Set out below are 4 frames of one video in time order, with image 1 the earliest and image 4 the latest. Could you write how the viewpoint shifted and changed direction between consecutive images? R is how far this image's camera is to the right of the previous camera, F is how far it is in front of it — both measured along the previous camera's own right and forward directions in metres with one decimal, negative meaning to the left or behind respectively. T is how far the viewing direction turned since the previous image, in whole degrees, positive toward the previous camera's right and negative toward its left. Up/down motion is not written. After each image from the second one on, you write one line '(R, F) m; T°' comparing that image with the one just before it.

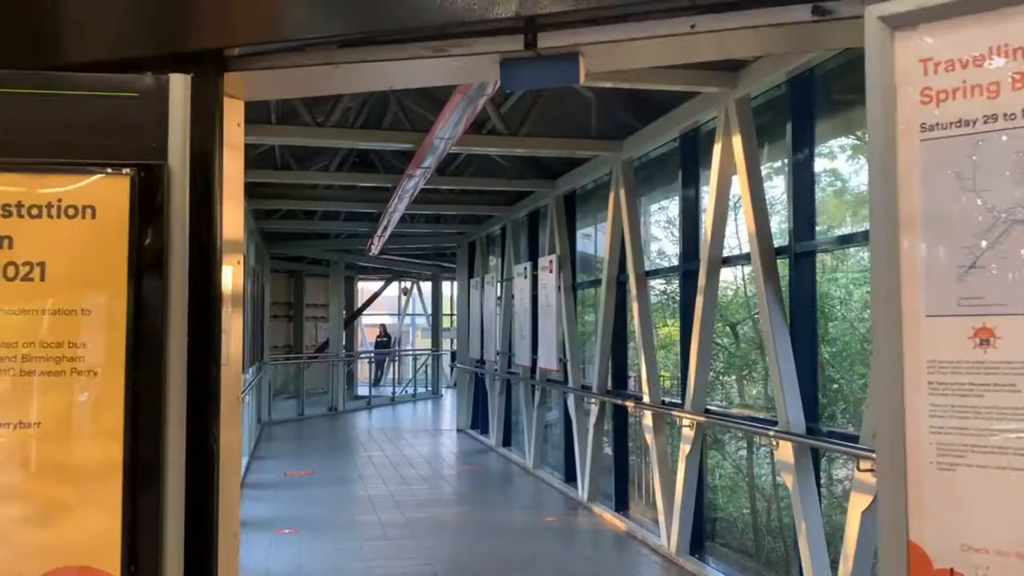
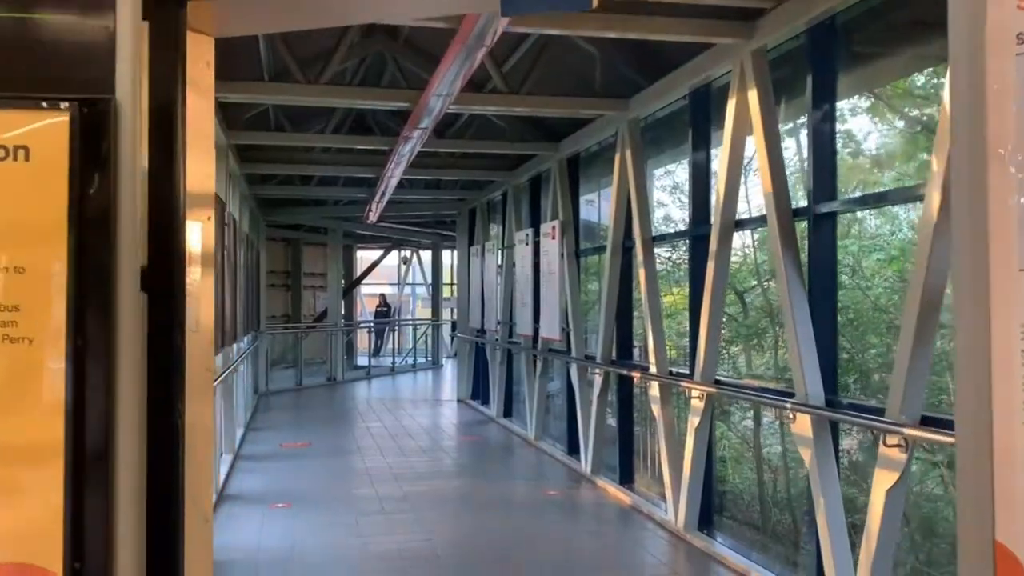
(0.0, +0.3) m; 0°
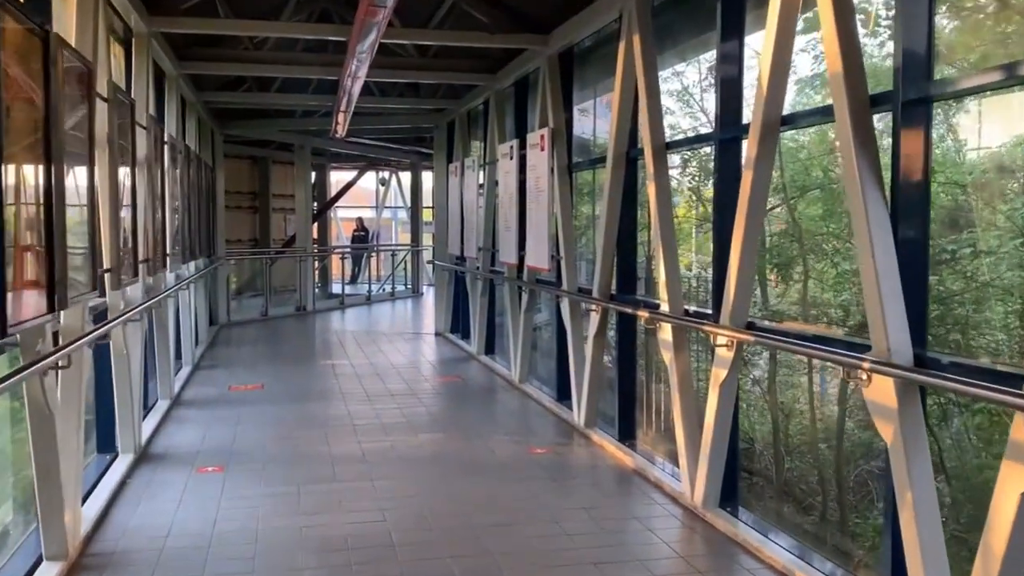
(0.0, +1.1) m; +1°
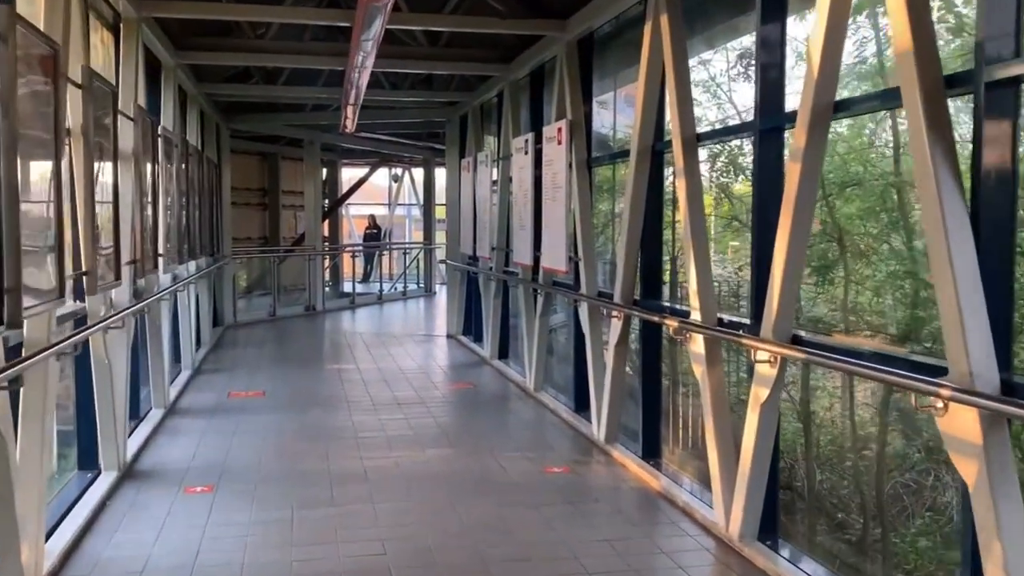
(0.0, +0.4) m; -1°
